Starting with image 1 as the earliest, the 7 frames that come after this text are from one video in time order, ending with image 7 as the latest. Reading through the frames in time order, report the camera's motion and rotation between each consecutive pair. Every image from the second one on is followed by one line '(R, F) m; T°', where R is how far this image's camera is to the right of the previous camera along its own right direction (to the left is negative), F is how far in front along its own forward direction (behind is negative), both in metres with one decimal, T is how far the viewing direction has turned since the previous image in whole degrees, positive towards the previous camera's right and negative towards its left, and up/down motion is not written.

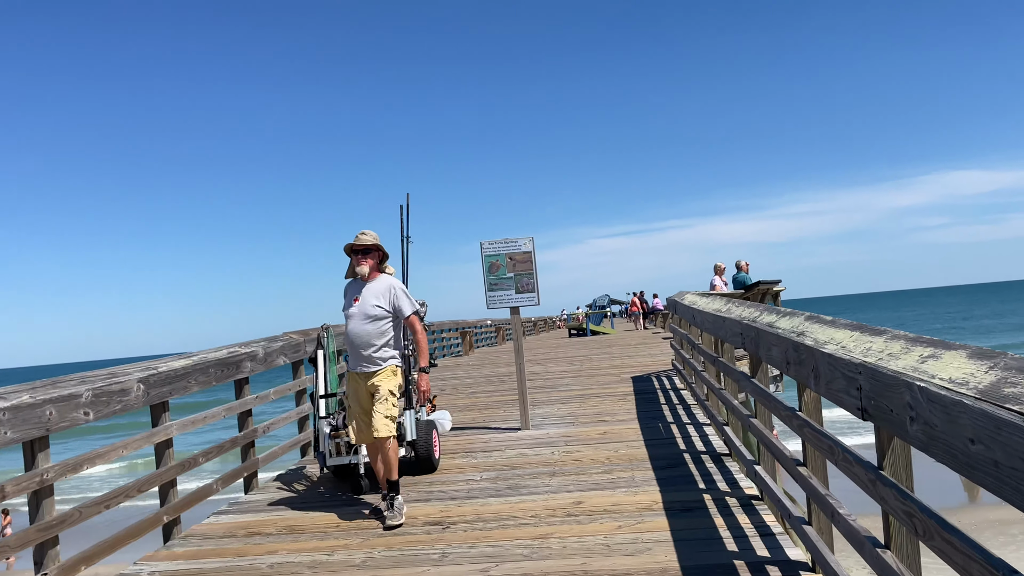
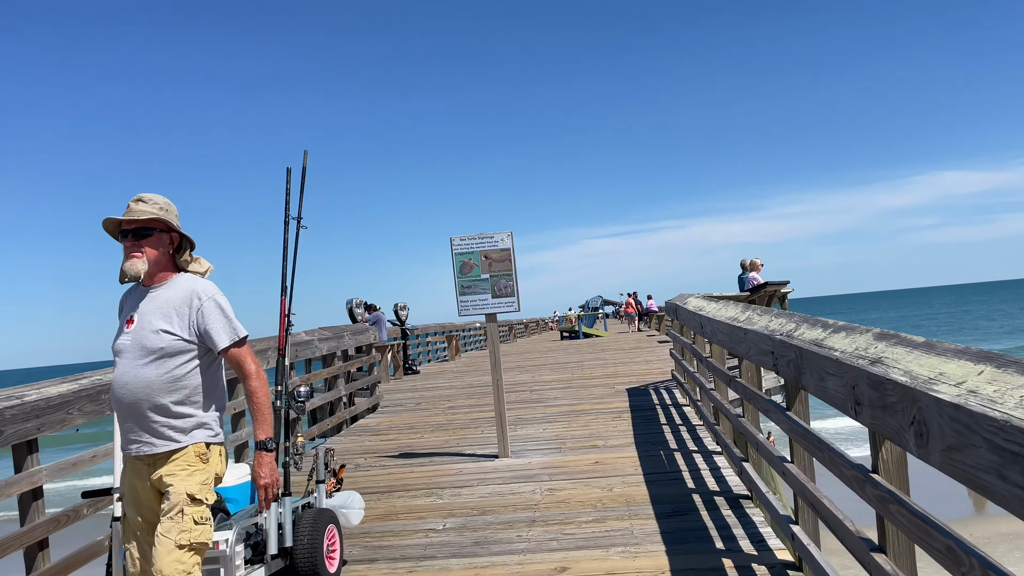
(+0.1, +0.9) m; 0°
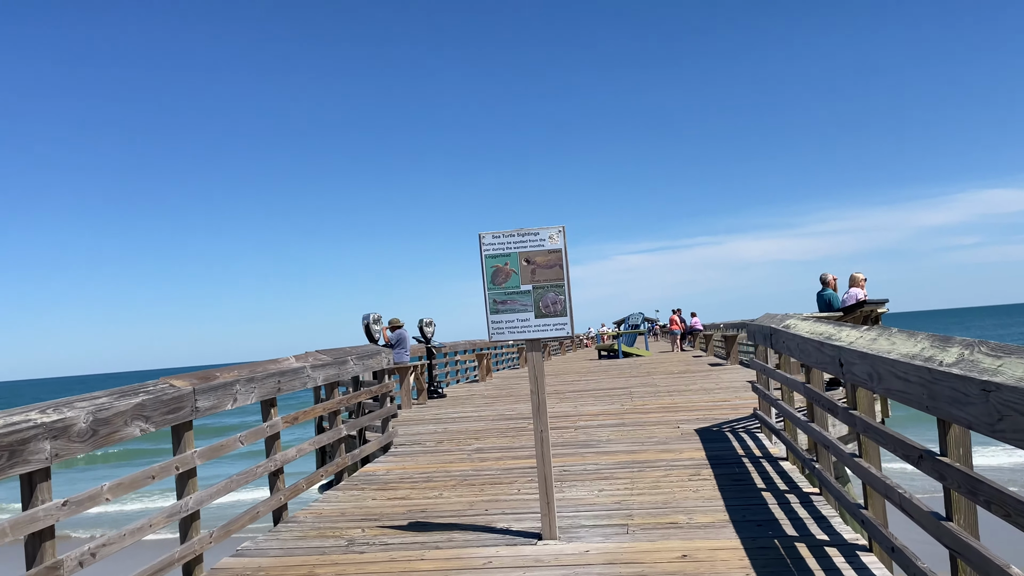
(-0.1, +1.4) m; -2°
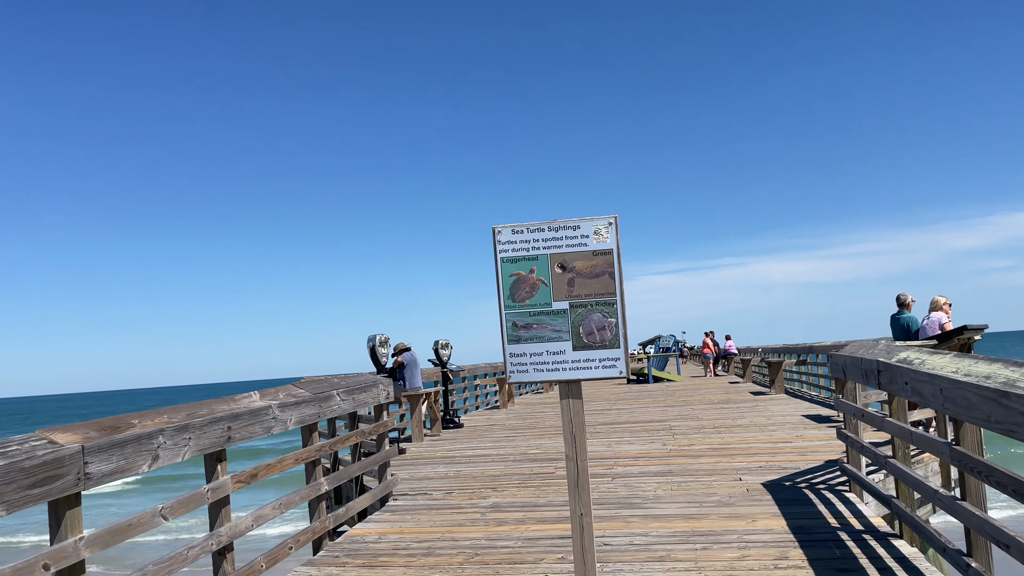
(0.0, +1.2) m; -2°
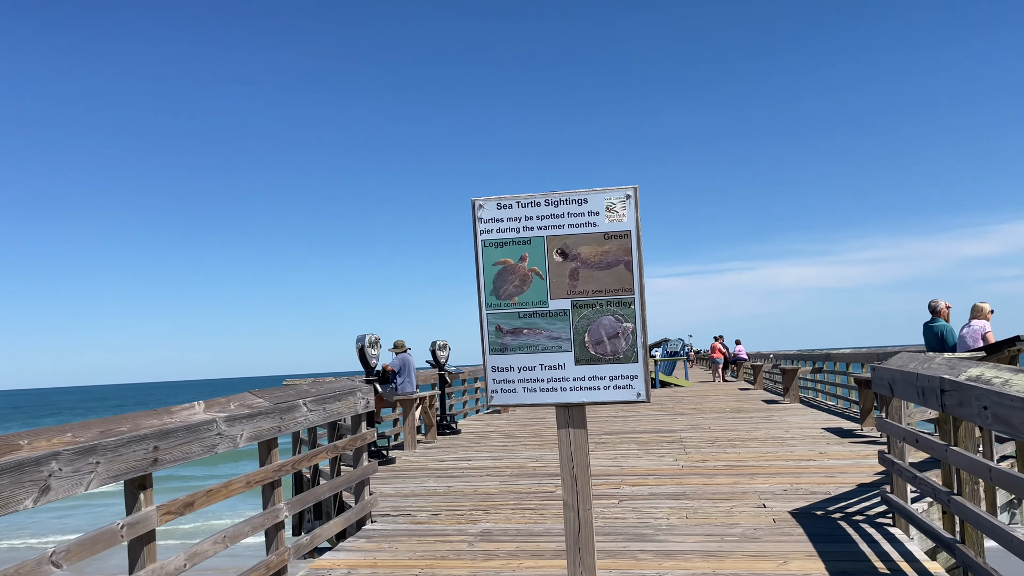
(+0.1, +0.6) m; 0°
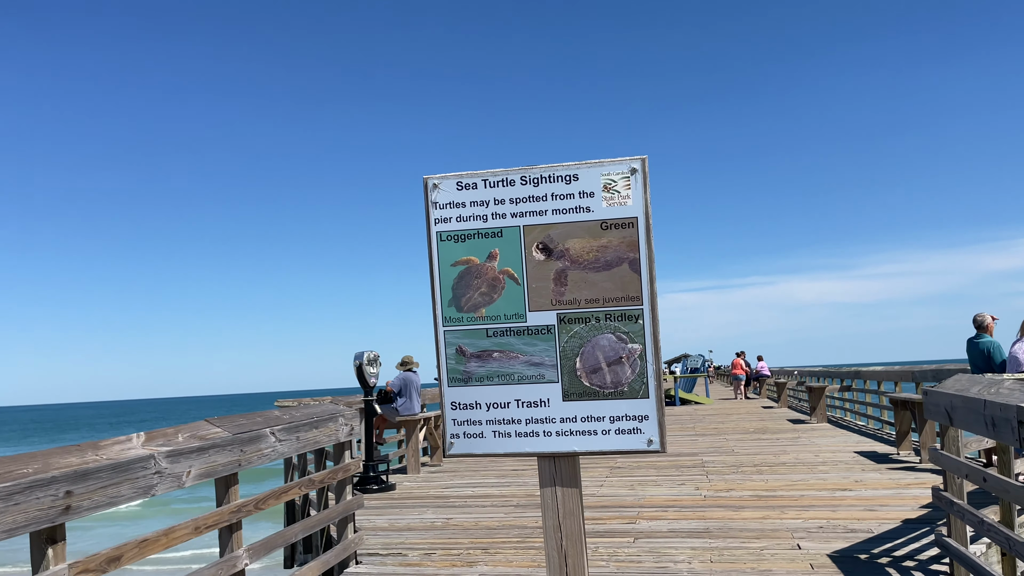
(+0.1, +0.5) m; -1°
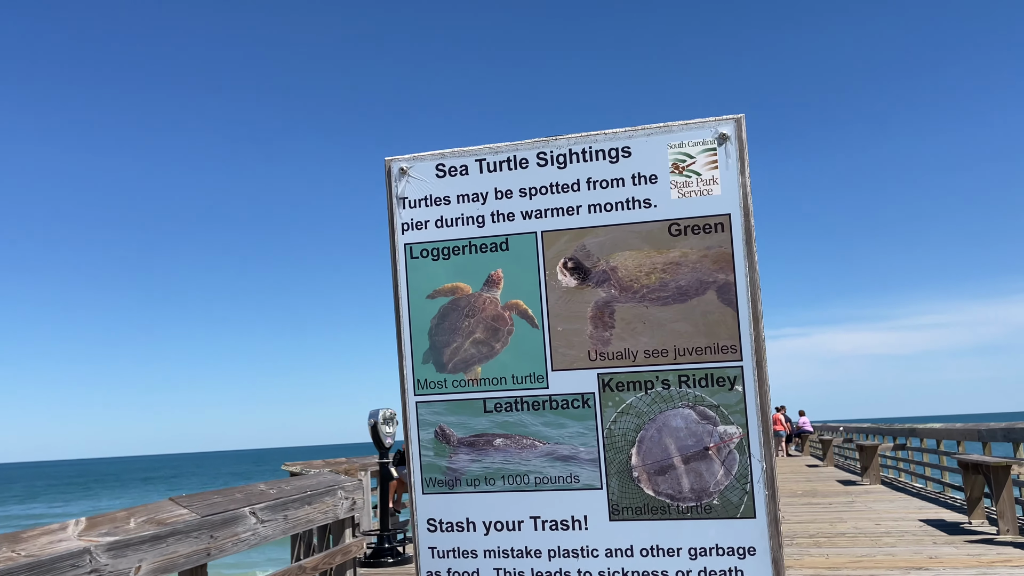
(0.0, +0.5) m; -2°
